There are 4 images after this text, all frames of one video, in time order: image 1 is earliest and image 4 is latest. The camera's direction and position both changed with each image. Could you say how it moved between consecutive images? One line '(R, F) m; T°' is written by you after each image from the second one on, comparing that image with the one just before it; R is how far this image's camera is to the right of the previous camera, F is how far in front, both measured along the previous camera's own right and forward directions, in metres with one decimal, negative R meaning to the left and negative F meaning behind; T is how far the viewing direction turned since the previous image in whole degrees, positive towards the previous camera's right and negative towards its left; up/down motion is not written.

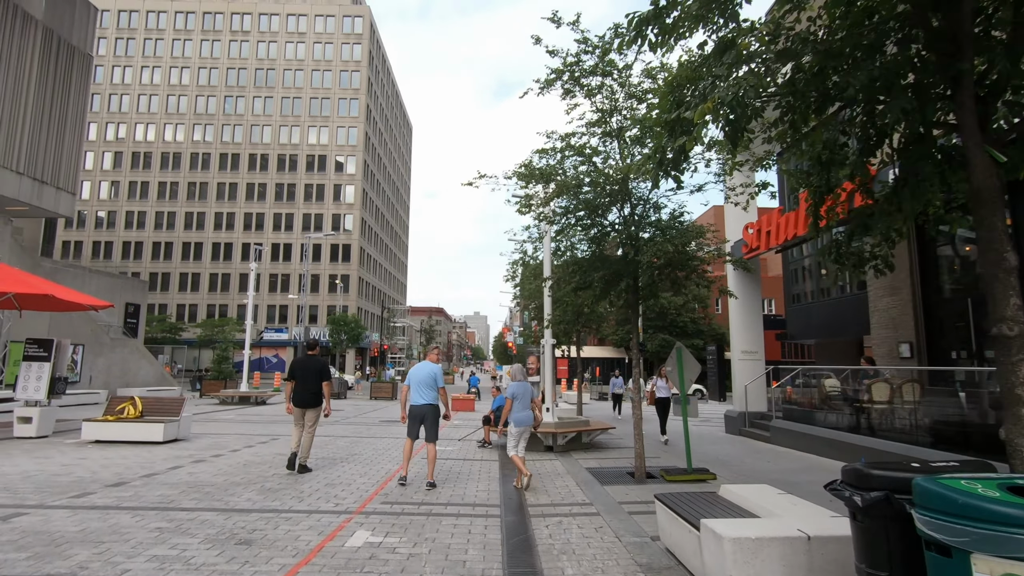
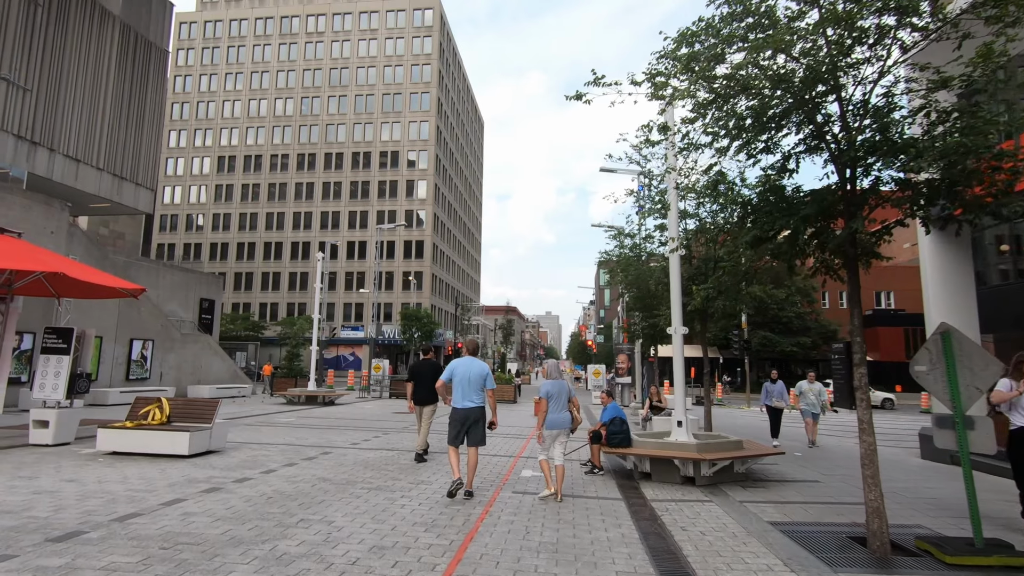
(-0.7, +3.1) m; -8°
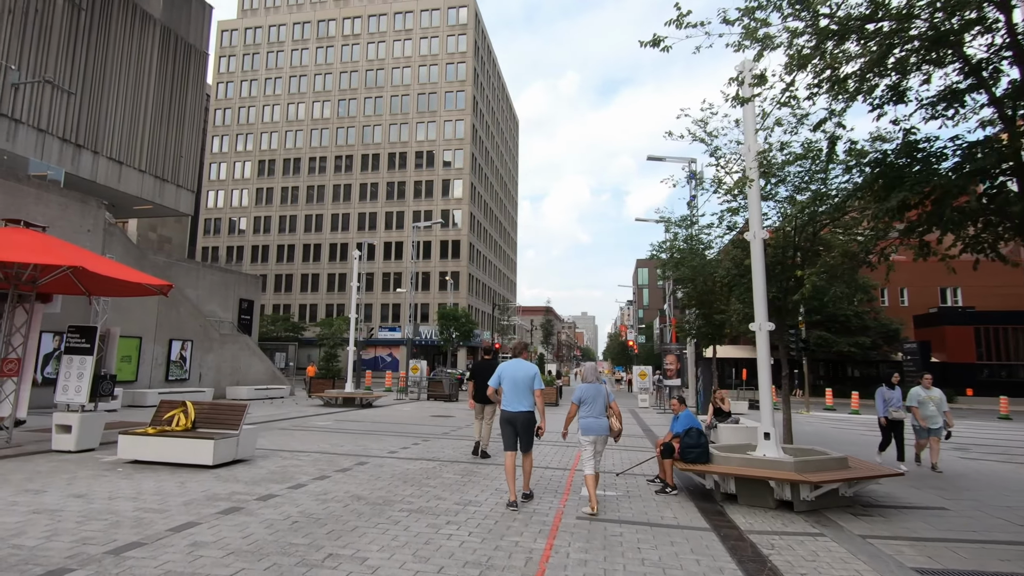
(-0.3, +1.1) m; -4°
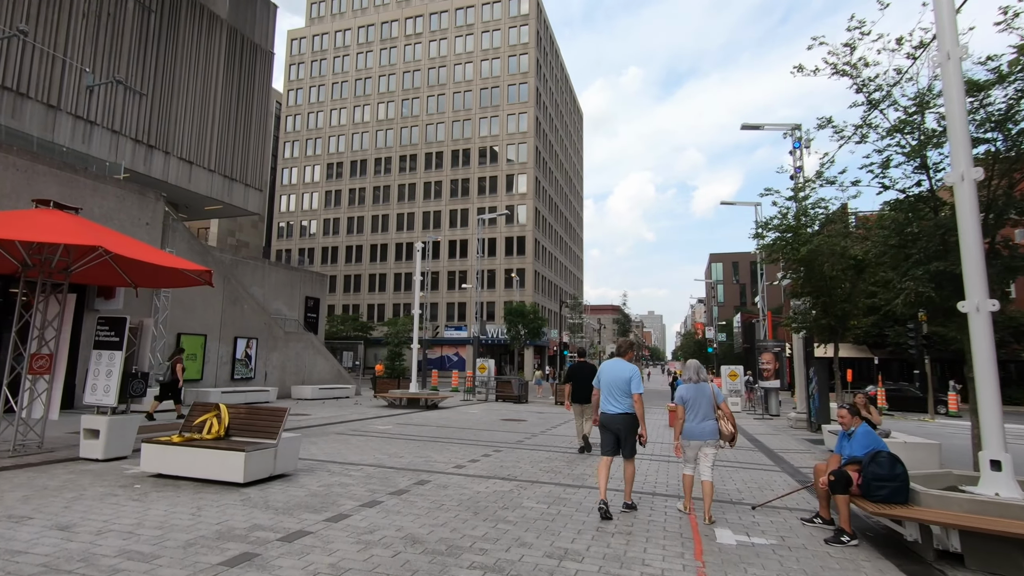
(-0.4, +1.9) m; -7°
